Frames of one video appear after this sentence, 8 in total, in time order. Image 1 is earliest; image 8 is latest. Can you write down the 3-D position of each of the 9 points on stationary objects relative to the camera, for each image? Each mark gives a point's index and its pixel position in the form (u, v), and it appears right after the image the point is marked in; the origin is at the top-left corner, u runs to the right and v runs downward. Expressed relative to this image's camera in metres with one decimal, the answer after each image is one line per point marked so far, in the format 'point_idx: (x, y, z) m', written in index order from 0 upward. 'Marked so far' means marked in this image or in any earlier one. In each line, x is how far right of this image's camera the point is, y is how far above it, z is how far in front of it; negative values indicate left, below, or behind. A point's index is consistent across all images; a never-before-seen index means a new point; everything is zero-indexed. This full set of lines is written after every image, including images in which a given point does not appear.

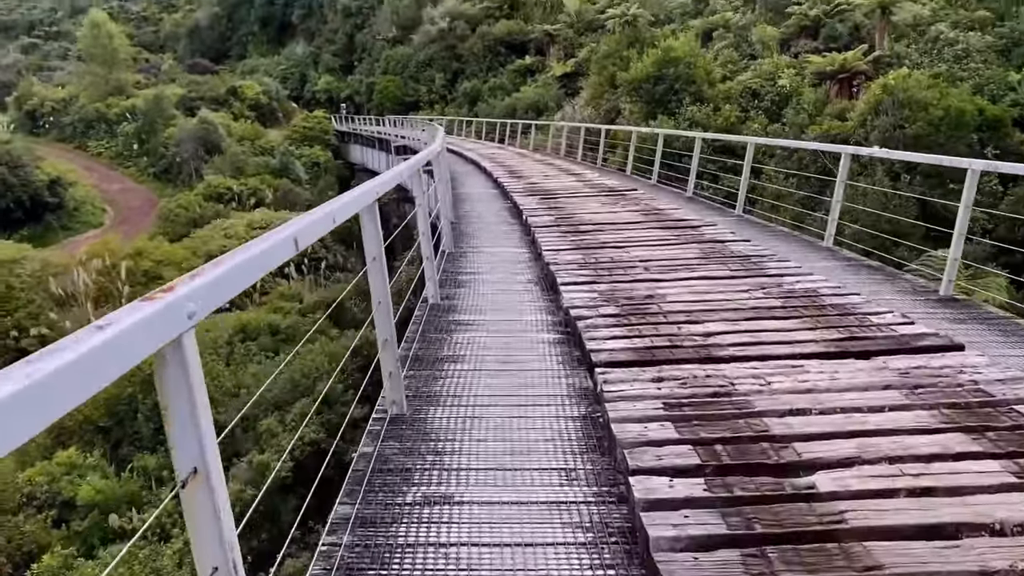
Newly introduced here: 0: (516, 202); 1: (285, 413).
0: (0.0, +0.5, +5.5) m
1: (-2.4, -1.3, +9.3) m
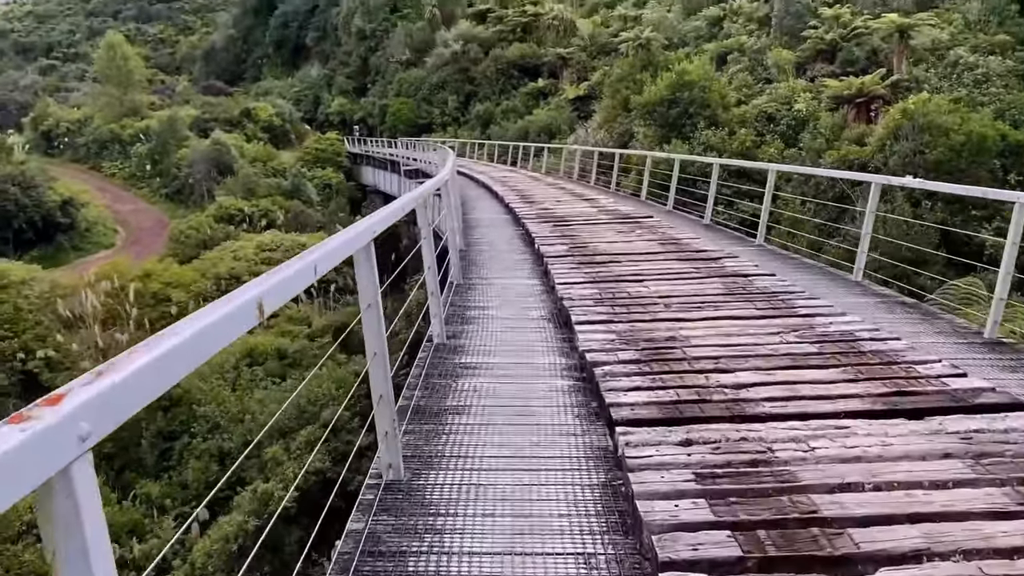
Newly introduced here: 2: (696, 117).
0: (+0.1, +0.4, +5.3) m
1: (-2.3, -1.6, +9.1) m
2: (+2.7, +2.5, +12.8) m
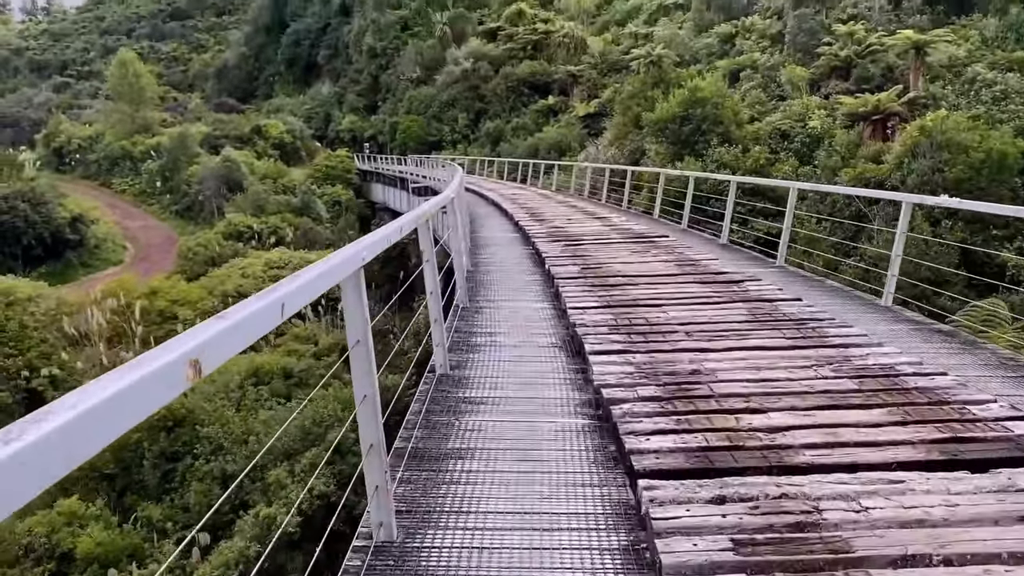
0: (+0.1, +0.2, +5.2) m
1: (-2.2, -1.8, +8.9) m
2: (+2.8, +2.2, +12.6) m
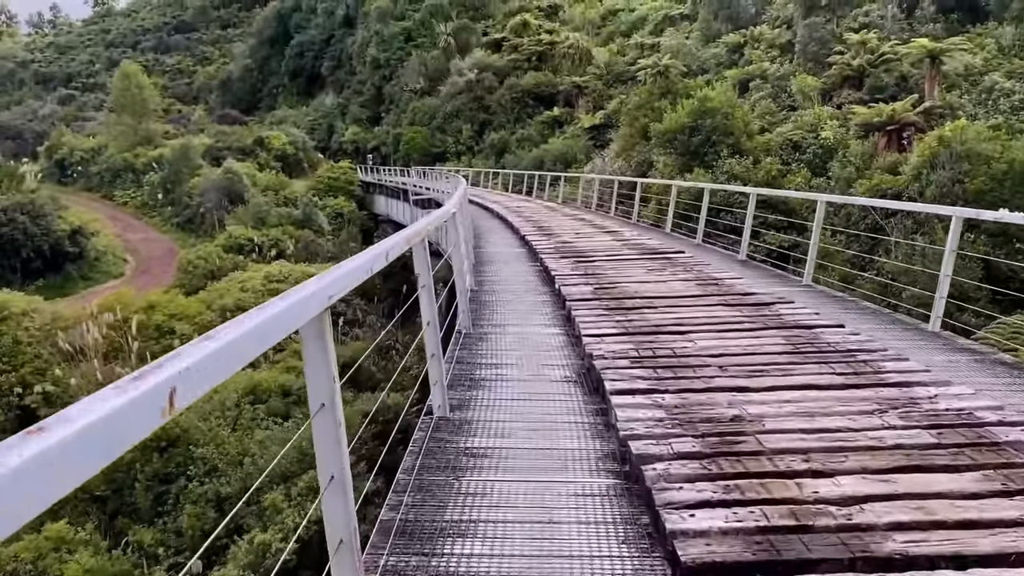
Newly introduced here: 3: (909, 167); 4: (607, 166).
0: (+0.2, +0.1, +4.8) m
1: (-2.1, -1.9, +8.5) m
2: (+2.9, +2.0, +12.3) m
3: (+4.7, +1.4, +10.3) m
4: (+1.7, +2.2, +15.6) m
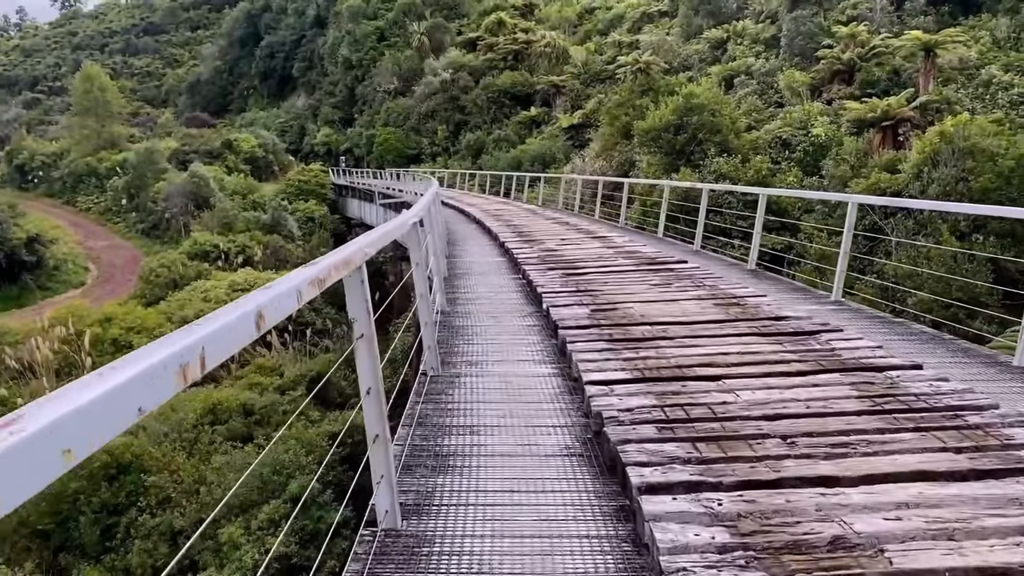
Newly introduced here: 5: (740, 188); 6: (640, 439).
0: (+0.1, 0.0, +4.1) m
1: (-2.3, -2.0, +7.8) m
2: (+2.6, +1.9, +11.7) m
3: (+4.4, +1.4, +9.8) m
4: (+1.3, +2.1, +15.0) m
5: (+2.0, +0.9, +7.7) m
6: (+0.2, -0.3, +1.7) m
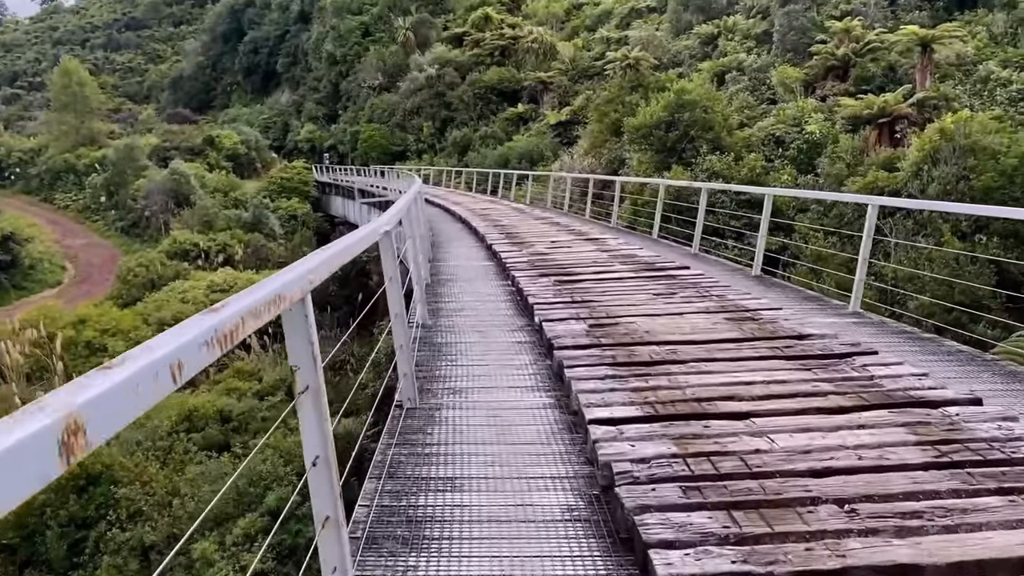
0: (0.0, 0.0, +3.8) m
1: (-2.4, -2.1, +7.4) m
2: (+2.4, +1.9, +11.4) m
3: (+4.3, +1.4, +9.5) m
4: (+1.1, +2.1, +14.7) m
5: (+1.9, +0.9, +7.4) m
6: (+0.2, -0.3, +1.4) m
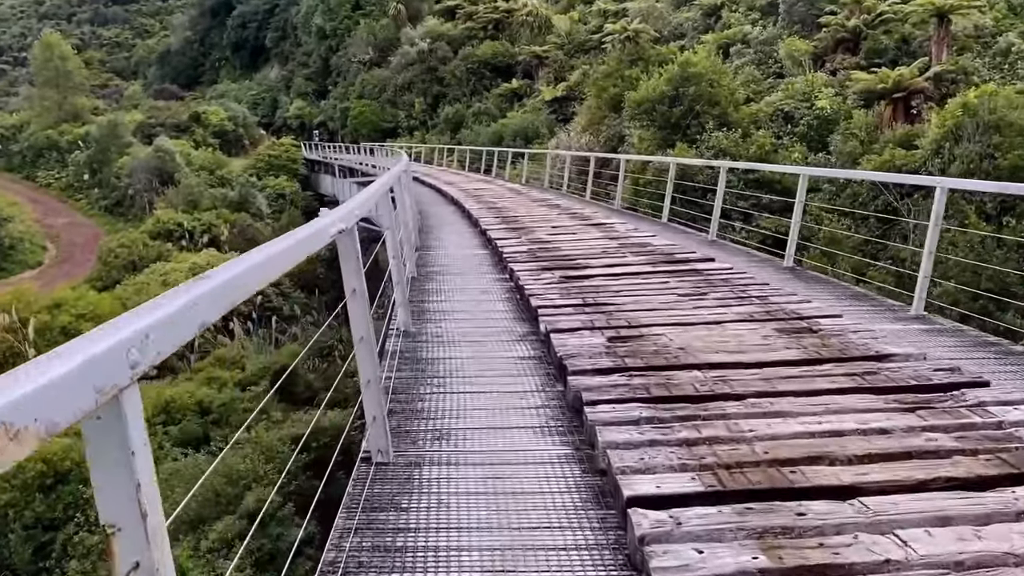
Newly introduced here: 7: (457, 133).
0: (0.0, 0.0, +3.3) m
1: (-2.4, -2.0, +6.9) m
2: (+2.4, +2.1, +10.8) m
3: (+4.2, +1.5, +8.9) m
4: (+1.0, +2.4, +14.1) m
5: (+1.9, +1.0, +6.9) m
6: (+0.2, -0.4, +0.9) m
7: (-1.2, +3.5, +19.6) m
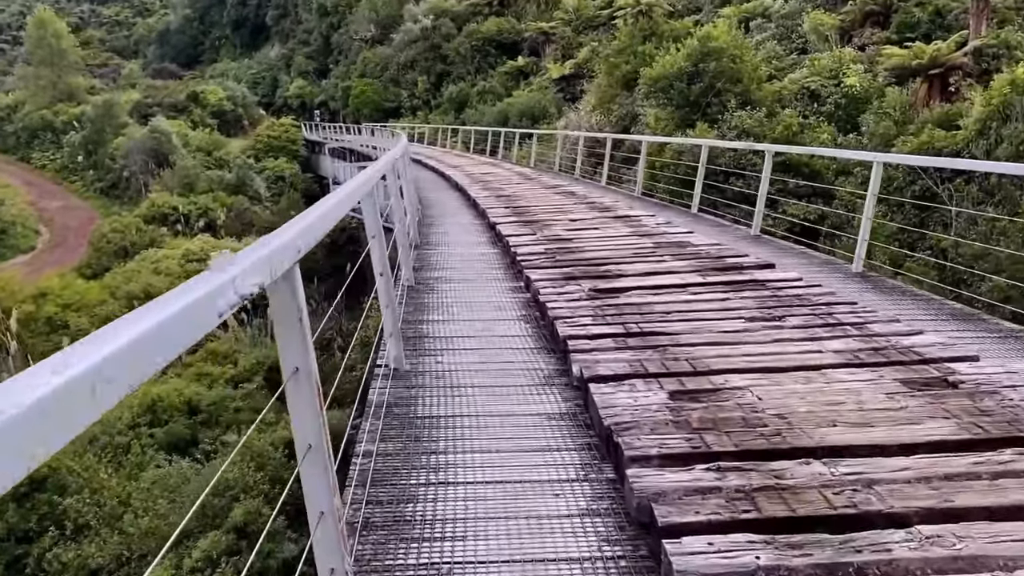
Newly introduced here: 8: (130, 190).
0: (+0.1, 0.0, +2.7) m
1: (-2.4, -1.9, +6.3) m
2: (+2.4, +2.2, +10.1) m
3: (+4.3, +1.6, +8.3) m
4: (+1.1, +2.6, +13.4) m
5: (+2.0, +1.0, +6.2) m
6: (+0.3, -0.5, +0.3) m
7: (-1.1, +3.8, +18.9) m
8: (-8.7, +2.2, +19.7) m
